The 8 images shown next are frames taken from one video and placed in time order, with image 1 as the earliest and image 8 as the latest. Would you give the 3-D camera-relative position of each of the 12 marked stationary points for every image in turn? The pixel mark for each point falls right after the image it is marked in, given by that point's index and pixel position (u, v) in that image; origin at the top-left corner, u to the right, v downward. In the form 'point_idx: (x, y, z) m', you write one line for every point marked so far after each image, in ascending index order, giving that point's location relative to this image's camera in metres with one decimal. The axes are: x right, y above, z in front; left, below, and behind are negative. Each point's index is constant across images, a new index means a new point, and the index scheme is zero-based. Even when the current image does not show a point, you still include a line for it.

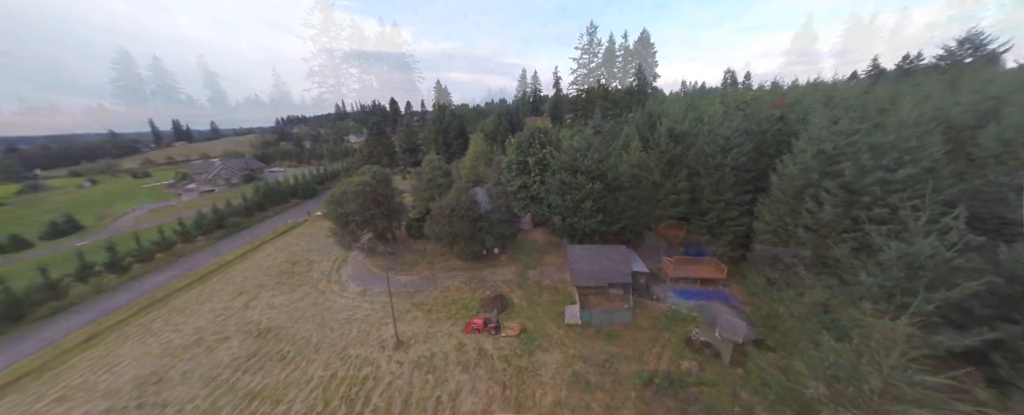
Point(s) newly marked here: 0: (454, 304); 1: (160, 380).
0: (-3.3, -5.4, +15.5) m
1: (-16.3, -7.9, +12.6) m
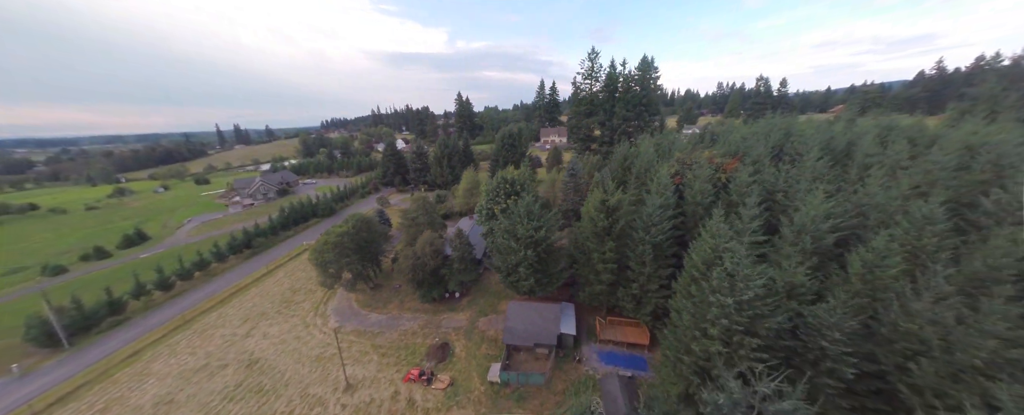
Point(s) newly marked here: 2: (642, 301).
0: (-6.8, -9.0, +17.7) m
1: (-20.0, -11.3, +16.1) m
2: (+7.1, -5.0, +15.0) m
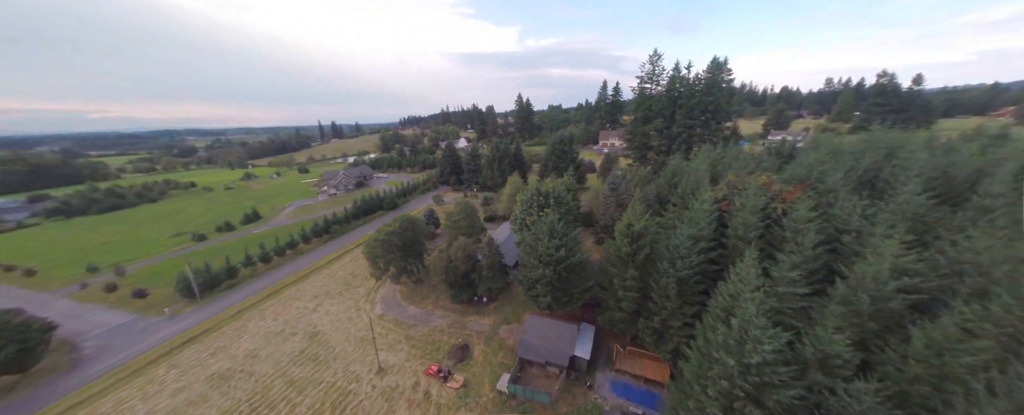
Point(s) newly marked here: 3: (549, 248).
0: (-5.6, -9.6, +19.4) m
1: (-19.1, -10.9, +20.5) m
2: (+7.7, -6.5, +14.1) m
3: (+2.2, -2.5, +17.1) m
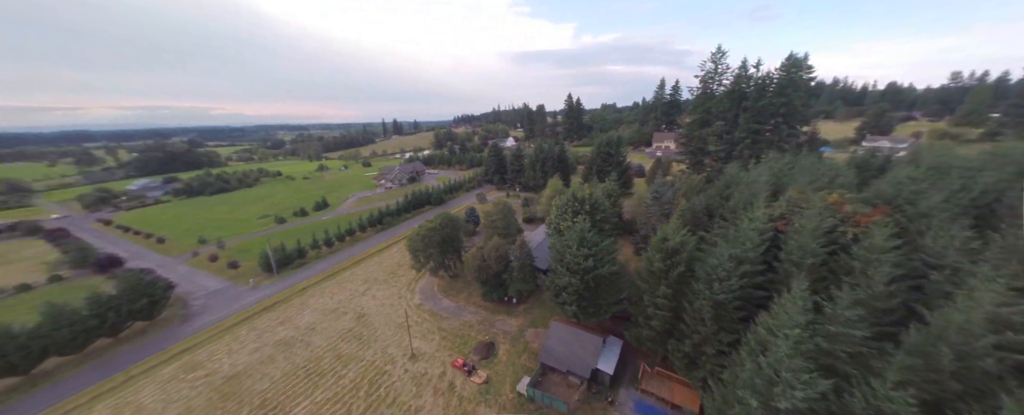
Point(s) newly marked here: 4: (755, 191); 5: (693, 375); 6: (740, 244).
0: (-3.8, -9.6, +20.5) m
1: (-16.9, -10.2, +23.7) m
2: (+8.6, -7.3, +13.1) m
3: (+4.0, -3.0, +16.9) m
4: (+15.9, +1.1, +18.1) m
5: (+8.5, -7.9, +13.1) m
6: (+10.6, -1.7, +13.0) m
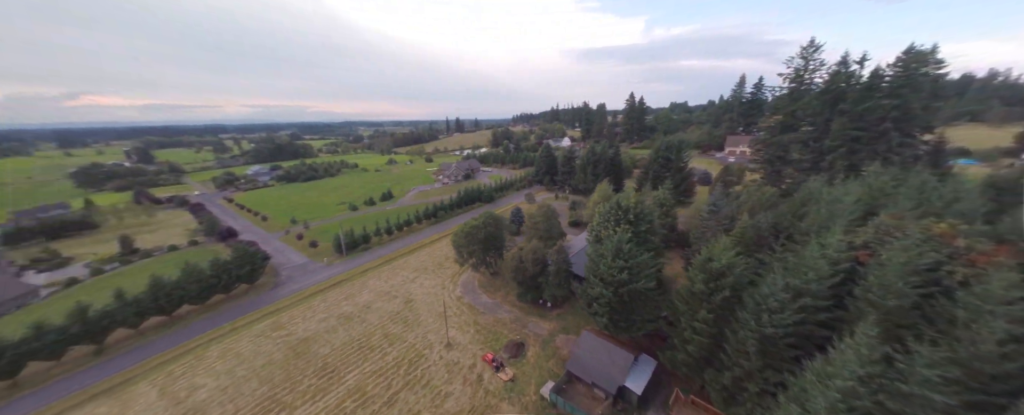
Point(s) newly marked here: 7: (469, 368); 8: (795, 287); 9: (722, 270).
0: (-1.4, -9.7, +21.4) m
1: (-13.8, -9.6, +27.0) m
2: (+9.5, -8.1, +11.8) m
3: (+5.9, -3.5, +16.4) m
4: (+18.0, -0.2, +15.3) m
5: (+9.4, -8.7, +11.9) m
6: (+11.8, -2.7, +11.3) m
7: (-2.9, -10.7, +18.5) m
8: (+11.3, -3.1, +11.0) m
9: (+9.8, -2.9, +12.9) m
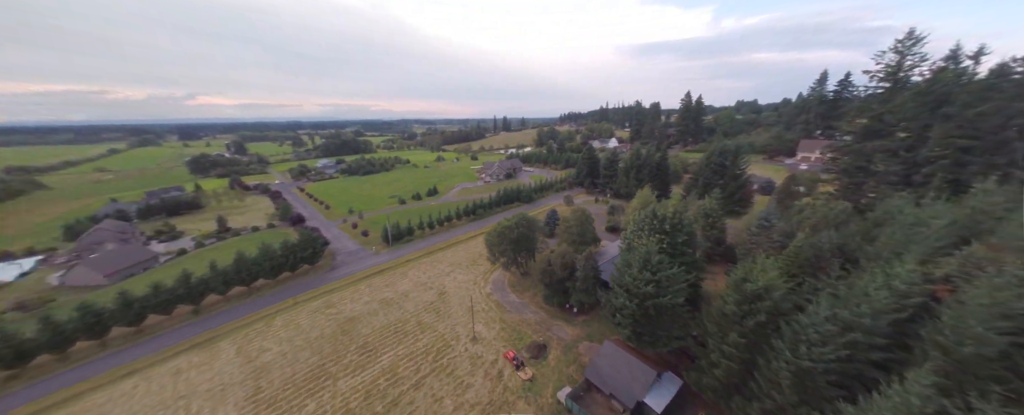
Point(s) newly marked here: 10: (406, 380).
0: (+0.5, -9.9, +22.0) m
1: (-10.9, -9.2, +29.3) m
2: (+10.0, -8.8, +10.9) m
3: (+7.3, -4.1, +15.9) m
4: (+19.3, -1.3, +13.1) m
5: (+9.8, -9.4, +10.9) m
6: (+12.4, -3.6, +10.0) m
7: (-1.5, -10.8, +19.3) m
8: (+11.8, -3.9, +9.8) m
9: (+10.6, -3.6, +11.9) m
10: (-7.2, -11.8, +18.9) m
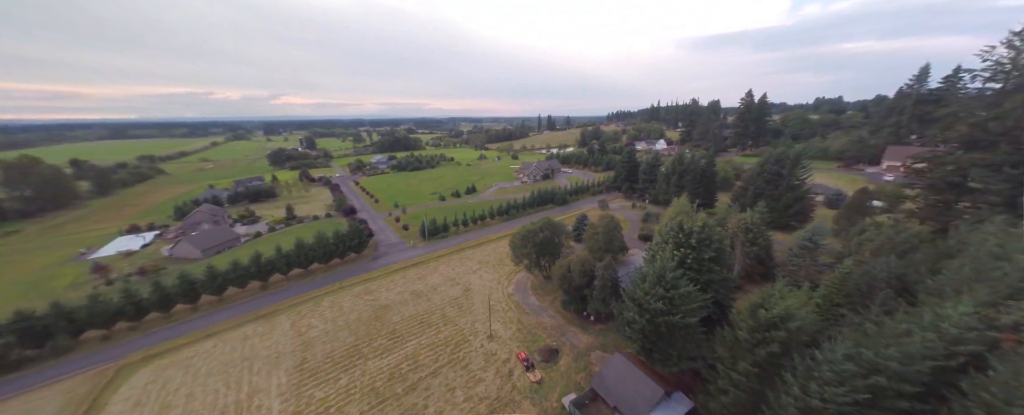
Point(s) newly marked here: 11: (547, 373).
0: (+1.7, -10.4, +22.5) m
1: (-8.5, -9.1, +31.4) m
2: (+9.6, -9.7, +10.2) m
3: (+7.8, -4.8, +15.5) m
4: (+19.4, -2.6, +11.1) m
5: (+9.4, -10.3, +10.3) m
6: (+12.1, -4.5, +9.0) m
7: (-0.7, -11.2, +20.2) m
8: (+11.5, -4.9, +8.9) m
9: (+10.6, -4.5, +11.1) m
10: (-6.4, -11.9, +20.6) m
11: (+2.4, -11.3, +18.9) m
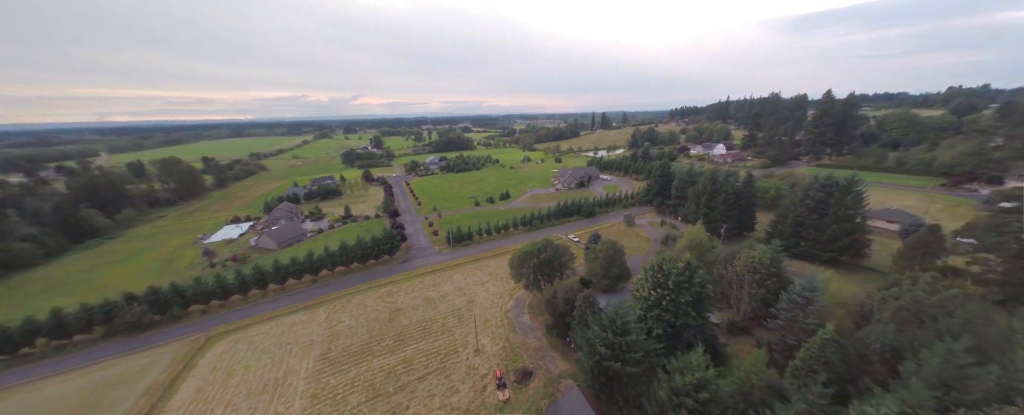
0: (+0.2, -12.8, +24.1) m
1: (-8.3, -11.1, +34.5) m
2: (+6.0, -12.4, +10.6) m
3: (+5.3, -7.5, +16.1) m
4: (+16.1, -5.7, +9.7) m
5: (+5.8, -13.0, +10.7) m
6: (+8.5, -7.3, +8.9) m
7: (-2.5, -13.5, +22.1) m
8: (+7.8, -7.7, +8.9) m
9: (+7.3, -7.3, +11.2) m
10: (-8.1, -13.9, +23.5) m
11: (+0.3, -13.7, +20.4) m
